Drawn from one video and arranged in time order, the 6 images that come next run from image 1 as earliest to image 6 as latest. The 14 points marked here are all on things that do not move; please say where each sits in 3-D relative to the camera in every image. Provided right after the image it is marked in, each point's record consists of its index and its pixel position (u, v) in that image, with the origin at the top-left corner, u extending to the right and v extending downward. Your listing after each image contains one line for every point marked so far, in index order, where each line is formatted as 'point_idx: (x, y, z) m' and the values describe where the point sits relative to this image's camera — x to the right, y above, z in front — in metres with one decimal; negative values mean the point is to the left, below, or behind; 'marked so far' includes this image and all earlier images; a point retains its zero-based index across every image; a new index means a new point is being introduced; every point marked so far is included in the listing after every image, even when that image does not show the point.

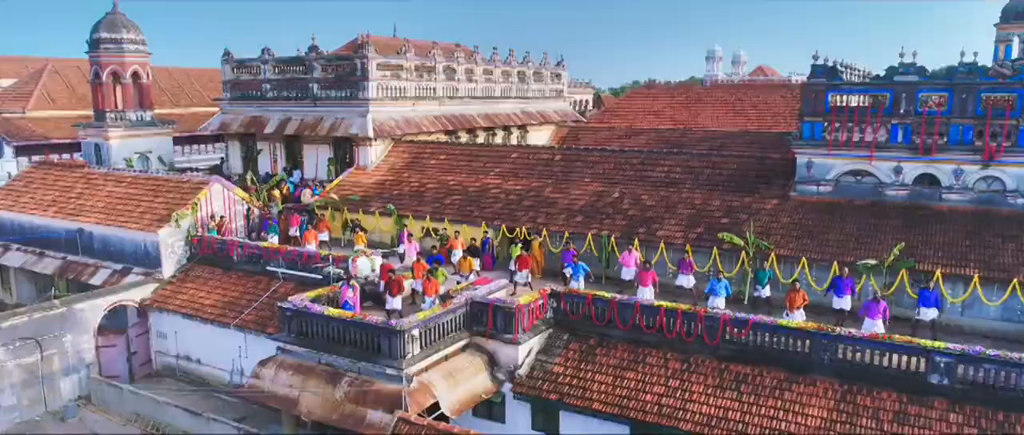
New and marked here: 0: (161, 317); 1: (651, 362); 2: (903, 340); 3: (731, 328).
0: (-9.0, -2.5, +18.3) m
1: (+2.5, -2.5, +12.7) m
2: (+6.0, -1.9, +11.1) m
3: (+3.8, -1.9, +12.4) m
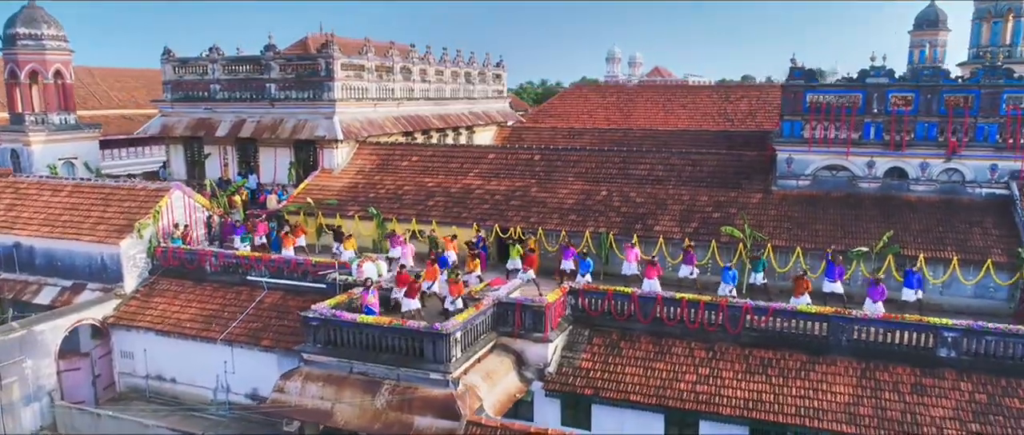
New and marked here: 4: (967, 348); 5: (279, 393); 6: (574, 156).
0: (-9.1, -2.8, +17.0) m
1: (+3.0, -2.5, +13.2) m
2: (+6.8, -1.7, +12.2) m
3: (+4.4, -1.8, +13.1) m
4: (+7.6, -2.2, +12.0) m
5: (-4.0, -3.0, +12.4) m
6: (+1.7, +1.7, +19.4) m
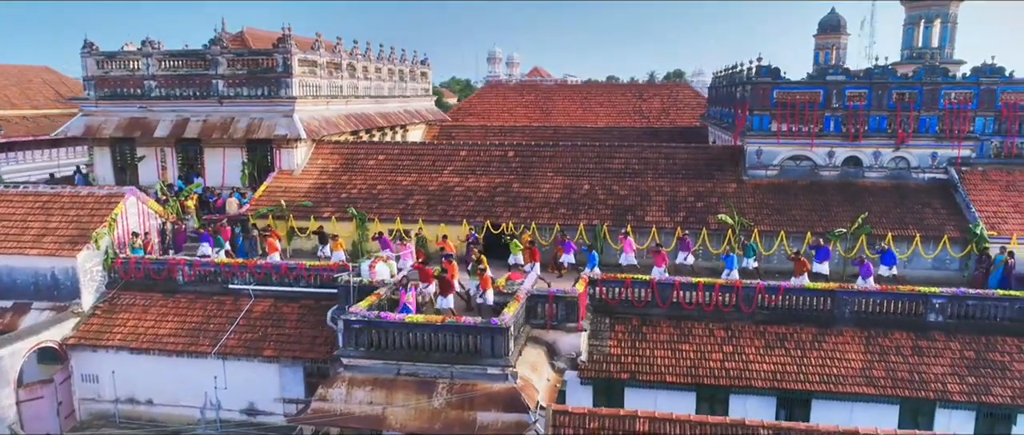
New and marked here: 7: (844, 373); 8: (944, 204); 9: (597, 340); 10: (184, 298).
0: (-9.0, -3.0, +15.4) m
1: (+3.6, -2.3, +14.0) m
2: (+7.5, -1.4, +13.7) m
3: (+5.0, -1.5, +14.1) m
4: (+8.3, -1.8, +13.6) m
5: (-3.1, -3.0, +11.9) m
6: (+1.0, +1.8, +19.8) m
7: (+5.9, -2.8, +12.9) m
8: (+10.1, +0.3, +16.9) m
9: (+1.7, -2.4, +14.0) m
10: (-7.3, -1.8, +16.1) m
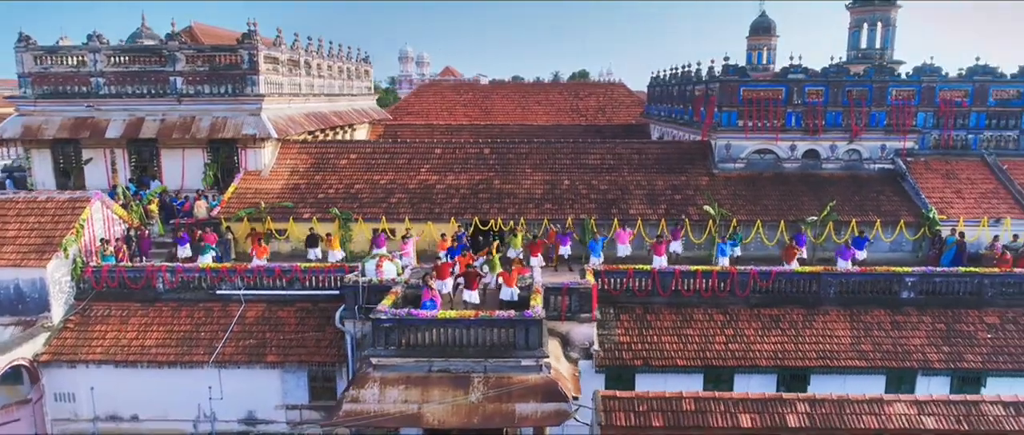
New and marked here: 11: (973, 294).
0: (-8.9, -3.1, +14.3) m
1: (+3.8, -2.1, +14.7) m
2: (+7.7, -1.1, +15.0) m
3: (+5.1, -1.3, +15.0) m
4: (+8.5, -1.5, +15.0) m
5: (-2.5, -3.0, +11.6) m
6: (+0.3, +1.9, +20.1) m
7: (+6.3, -2.5, +14.0) m
8: (+9.8, +0.7, +18.5) m
9: (+1.9, -2.2, +14.4) m
10: (-7.3, -1.9, +15.2) m
11: (+9.6, -1.6, +15.1) m
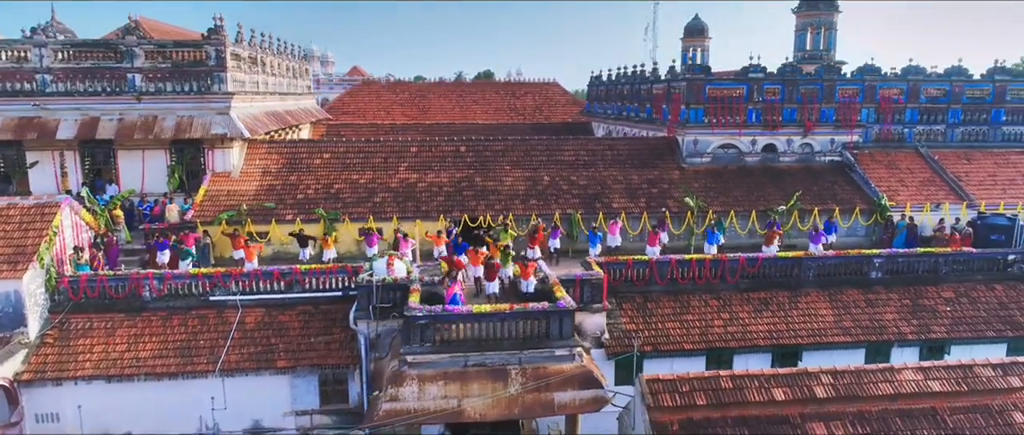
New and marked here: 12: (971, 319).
0: (-8.5, -3.2, +13.3) m
1: (+4.0, -1.9, +15.5) m
2: (+7.7, -0.8, +16.3) m
3: (+5.2, -1.1, +16.0) m
4: (+8.5, -1.2, +16.4) m
5: (-1.9, -3.0, +11.5) m
6: (-0.4, +2.0, +20.3) m
7: (+6.5, -2.3, +15.1) m
8: (+9.2, +1.0, +20.0) m
9: (+2.1, -2.1, +14.9) m
10: (-7.1, -2.0, +14.4) m
11: (+9.6, -1.2, +16.7) m
12: (+9.8, -2.2, +15.5) m
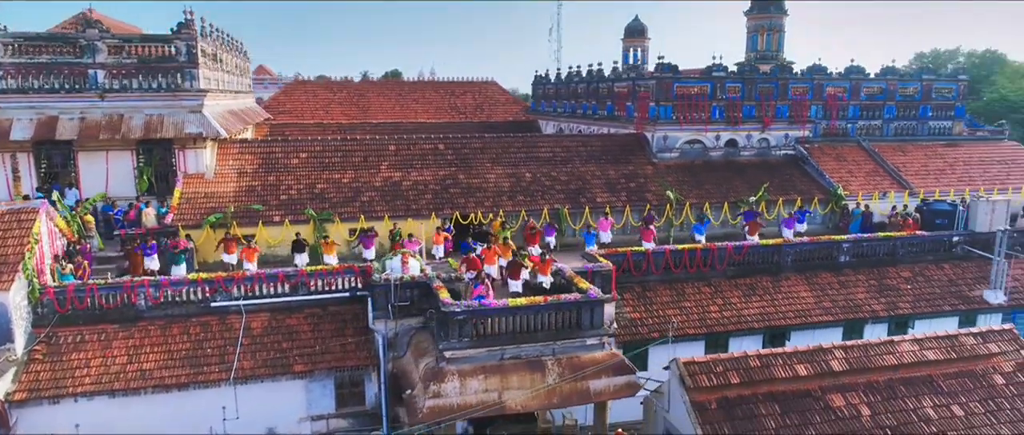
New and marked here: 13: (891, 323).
0: (-8.0, -3.3, +12.3) m
1: (+4.0, -1.7, +16.2) m
2: (+7.6, -0.5, +17.6) m
3: (+5.1, -0.9, +16.9) m
4: (+8.4, -0.9, +17.8) m
5: (-1.2, -2.9, +11.5) m
6: (-1.1, +2.1, +20.4) m
7: (+6.6, -2.0, +16.2) m
8: (+8.5, +1.3, +21.5) m
9: (+2.2, -1.9, +15.4) m
10: (-6.8, -2.0, +13.6) m
11: (+9.5, -0.9, +18.2) m
12: (+9.8, -1.9, +17.0) m
13: (+8.7, -2.4, +16.5) m
